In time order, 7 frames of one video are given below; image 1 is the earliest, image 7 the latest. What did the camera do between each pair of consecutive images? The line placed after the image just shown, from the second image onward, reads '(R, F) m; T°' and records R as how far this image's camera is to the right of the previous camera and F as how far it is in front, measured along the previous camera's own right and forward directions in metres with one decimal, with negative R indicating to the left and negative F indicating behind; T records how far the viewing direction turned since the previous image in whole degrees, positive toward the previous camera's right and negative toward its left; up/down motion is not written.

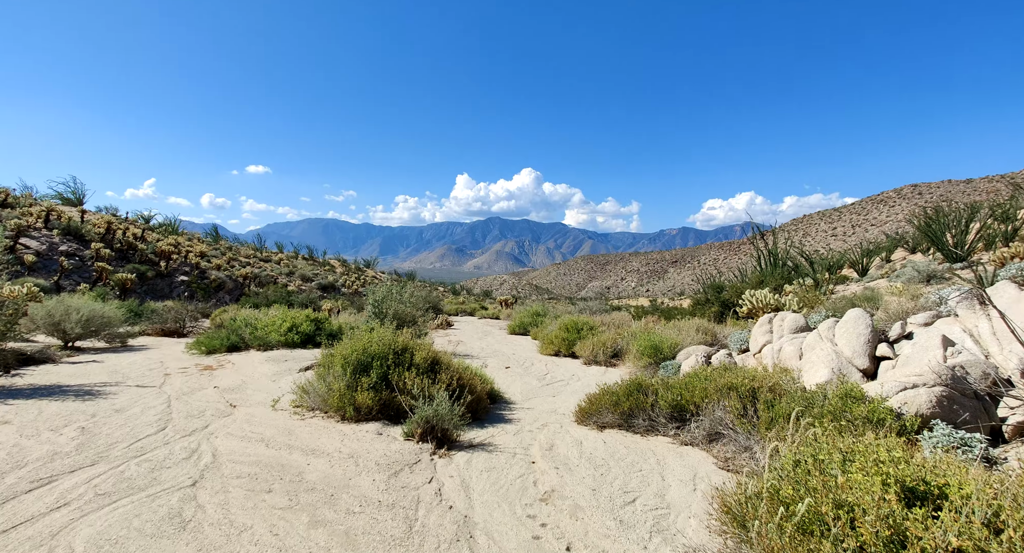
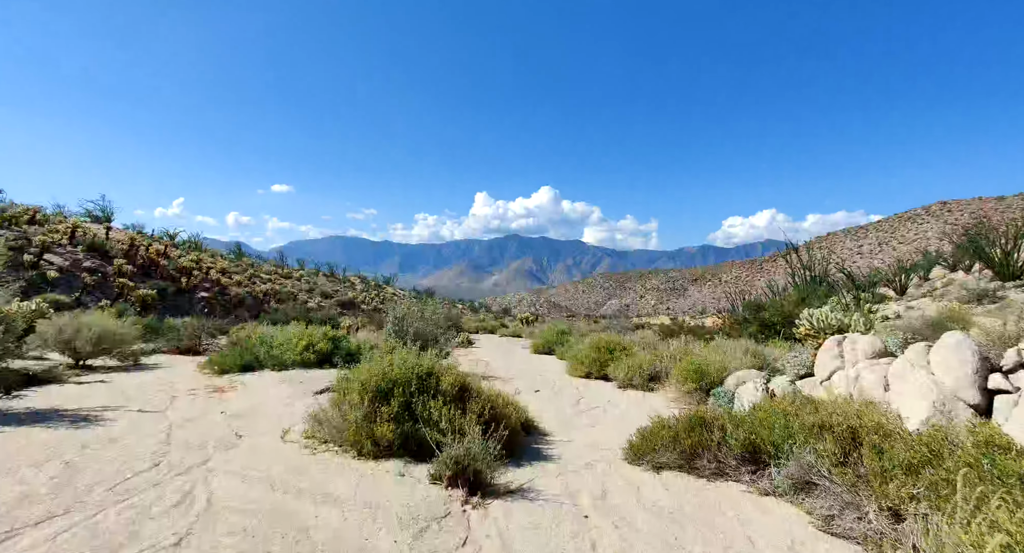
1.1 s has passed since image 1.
(-0.2, +0.6) m; -2°
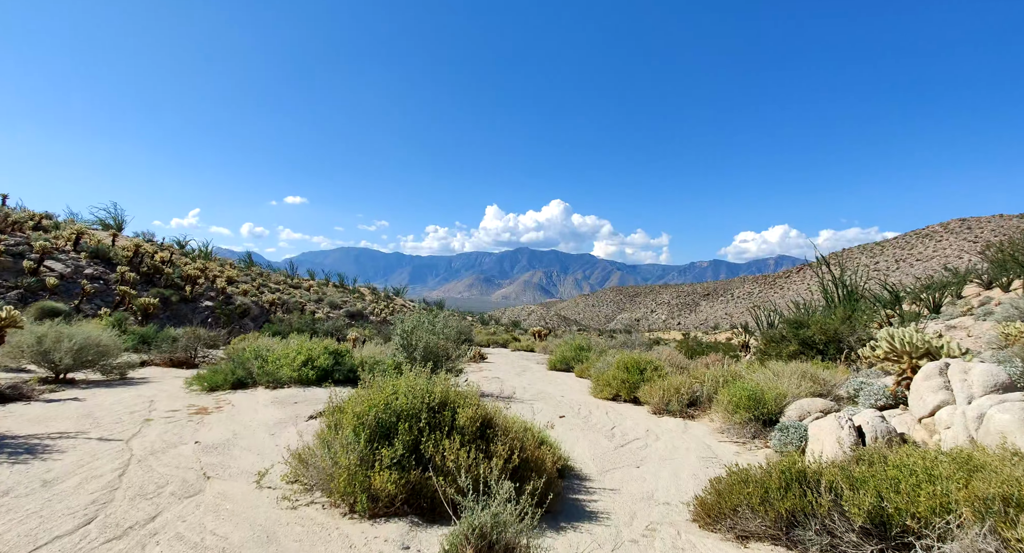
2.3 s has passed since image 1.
(-0.2, +0.9) m; -1°
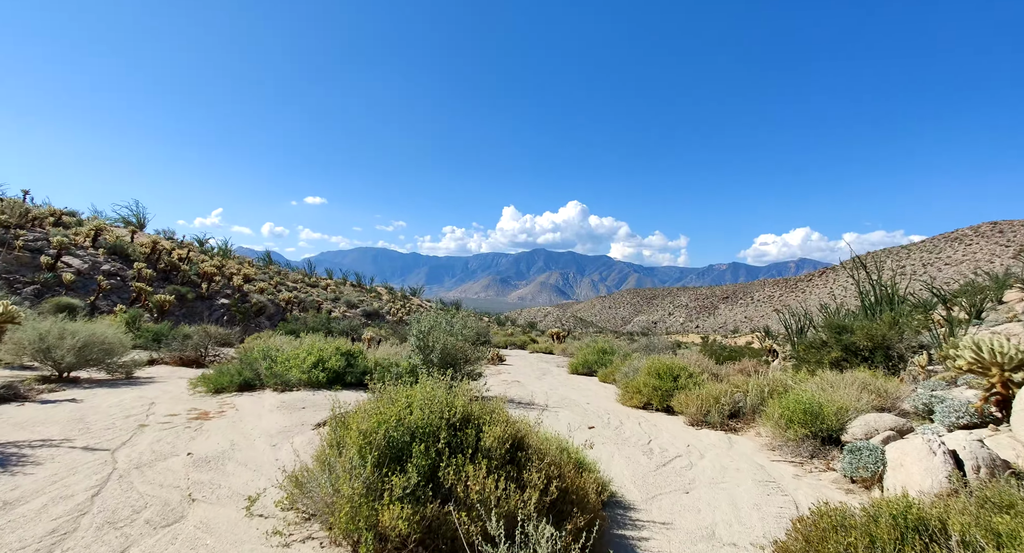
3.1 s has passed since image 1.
(-0.1, +0.6) m; -2°
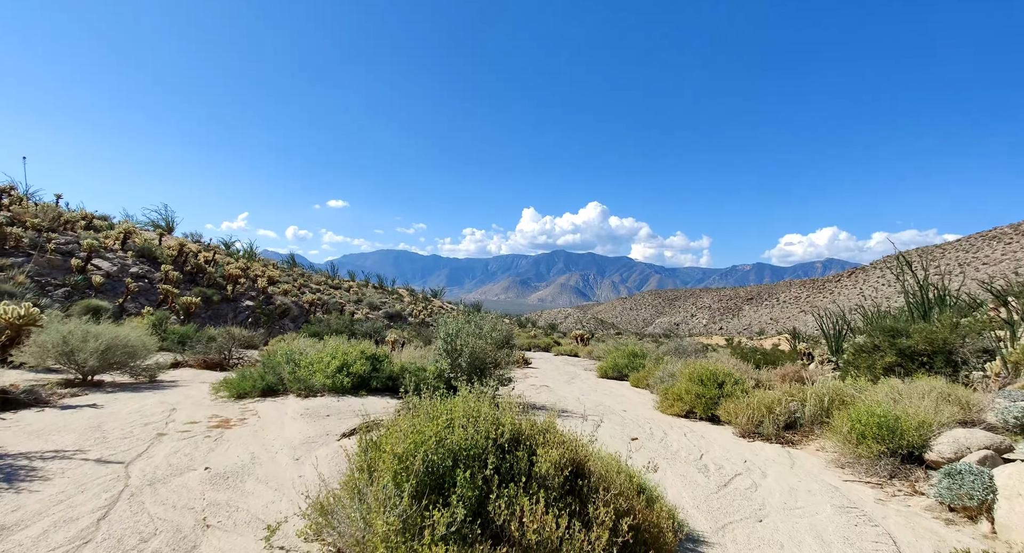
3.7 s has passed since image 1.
(-0.2, +0.4) m; -2°
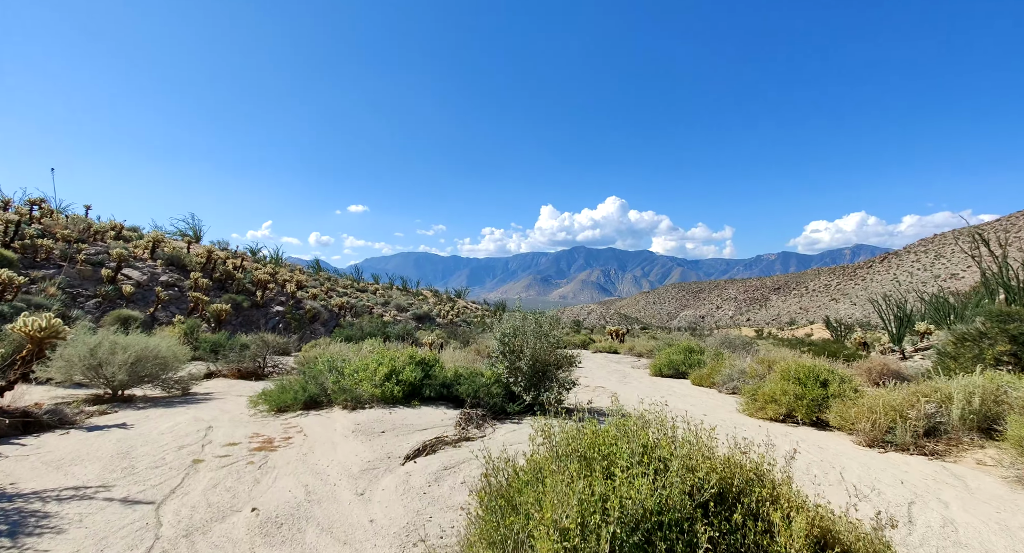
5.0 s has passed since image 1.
(-0.6, +0.9) m; -2°
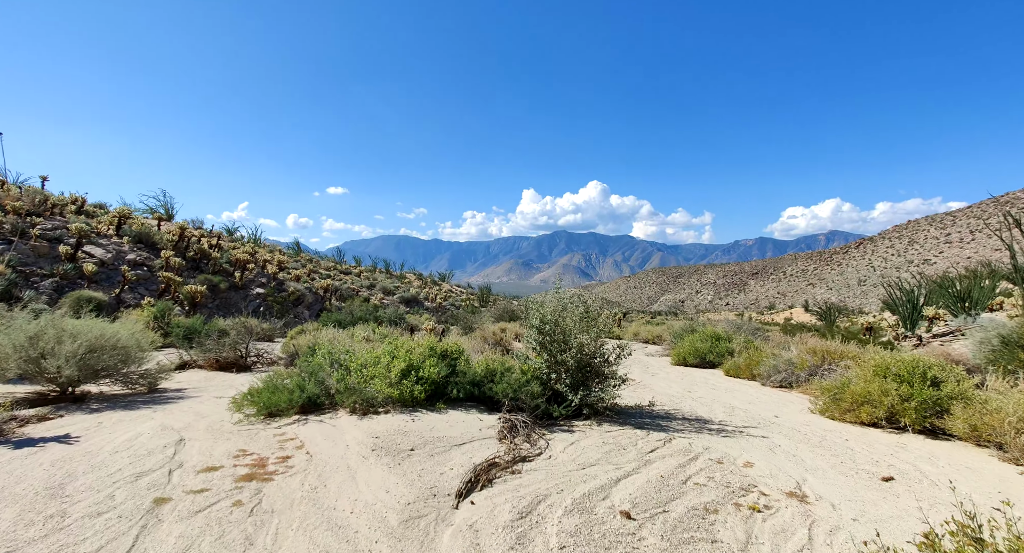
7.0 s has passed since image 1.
(-0.7, +1.3) m; +2°
